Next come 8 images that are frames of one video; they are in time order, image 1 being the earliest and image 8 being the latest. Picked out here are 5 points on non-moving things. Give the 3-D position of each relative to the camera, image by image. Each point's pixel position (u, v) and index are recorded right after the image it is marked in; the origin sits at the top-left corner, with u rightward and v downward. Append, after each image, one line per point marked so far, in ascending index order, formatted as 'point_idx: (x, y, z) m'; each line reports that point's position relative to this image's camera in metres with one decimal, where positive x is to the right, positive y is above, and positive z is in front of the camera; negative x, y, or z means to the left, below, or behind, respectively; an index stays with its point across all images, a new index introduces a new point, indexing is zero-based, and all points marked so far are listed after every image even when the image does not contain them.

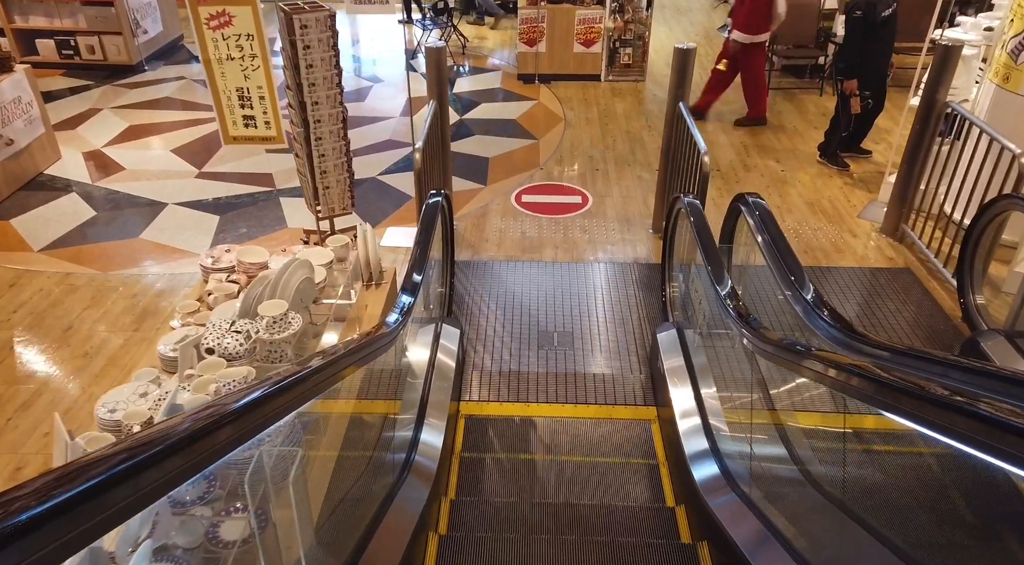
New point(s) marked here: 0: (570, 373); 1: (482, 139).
0: (+0.3, -0.5, +3.8) m
1: (-0.3, +1.4, +6.6) m
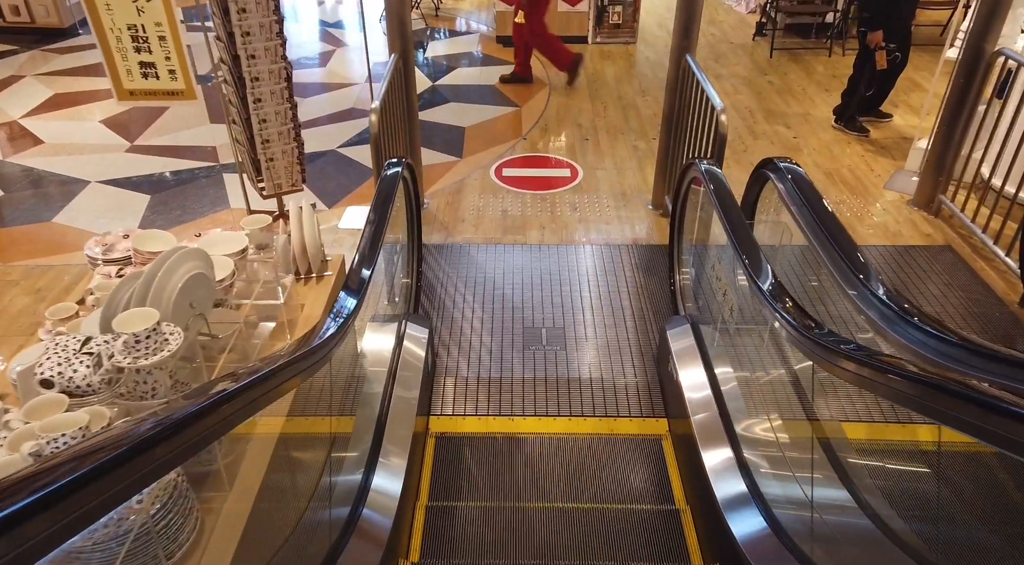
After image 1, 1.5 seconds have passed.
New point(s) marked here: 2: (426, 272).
0: (+0.2, -0.4, +3.1) m
1: (-0.5, +1.5, +5.9) m
2: (-0.5, 0.0, +3.8) m
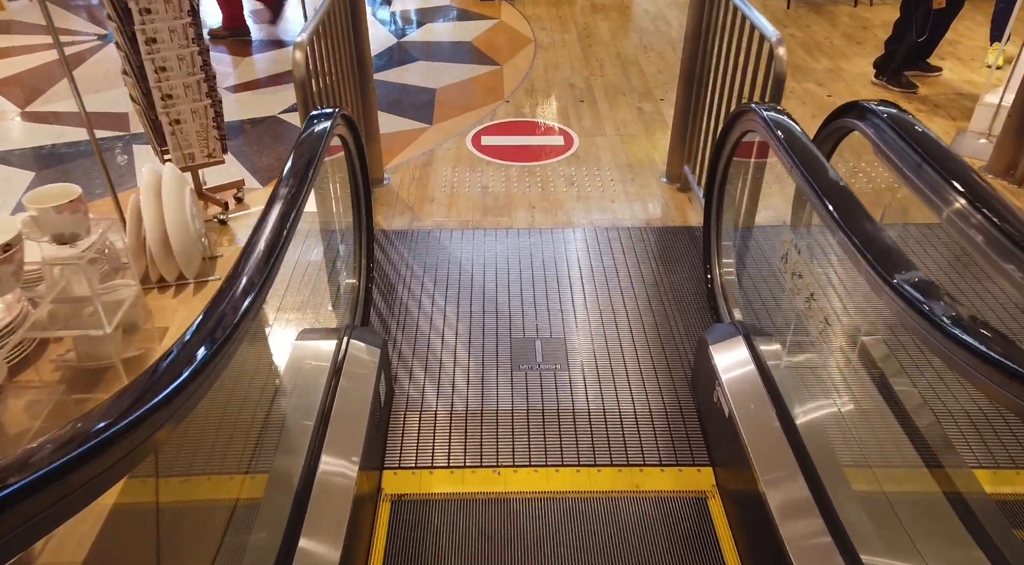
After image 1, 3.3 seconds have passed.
0: (+0.2, -0.4, +2.3) m
1: (-0.6, +1.5, +5.0) m
2: (-0.6, 0.0, +2.9) m
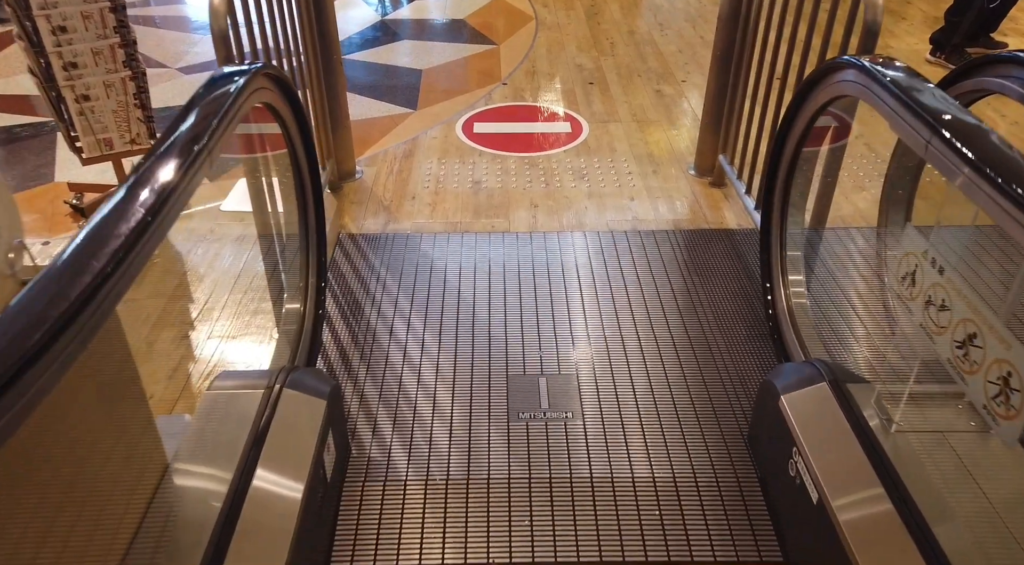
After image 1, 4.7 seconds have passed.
0: (+0.2, -0.5, +1.7) m
1: (-0.6, +1.5, +4.4) m
2: (-0.6, 0.0, +2.3) m
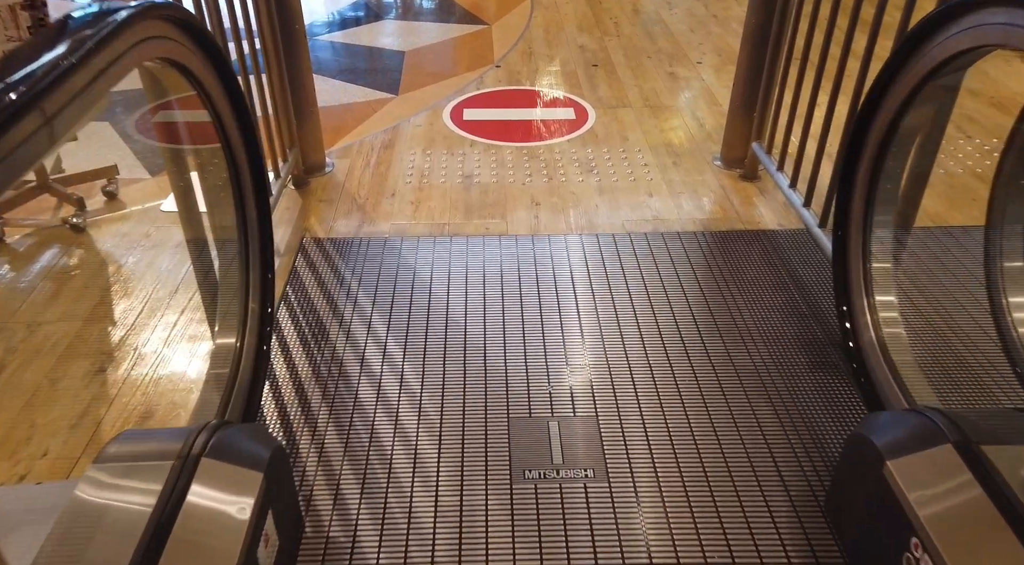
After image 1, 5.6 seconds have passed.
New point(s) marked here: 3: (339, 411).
0: (+0.2, -0.5, +1.3) m
1: (-0.6, +1.4, +4.0) m
2: (-0.6, -0.1, +1.9) m
3: (-0.4, -0.3, +1.6) m
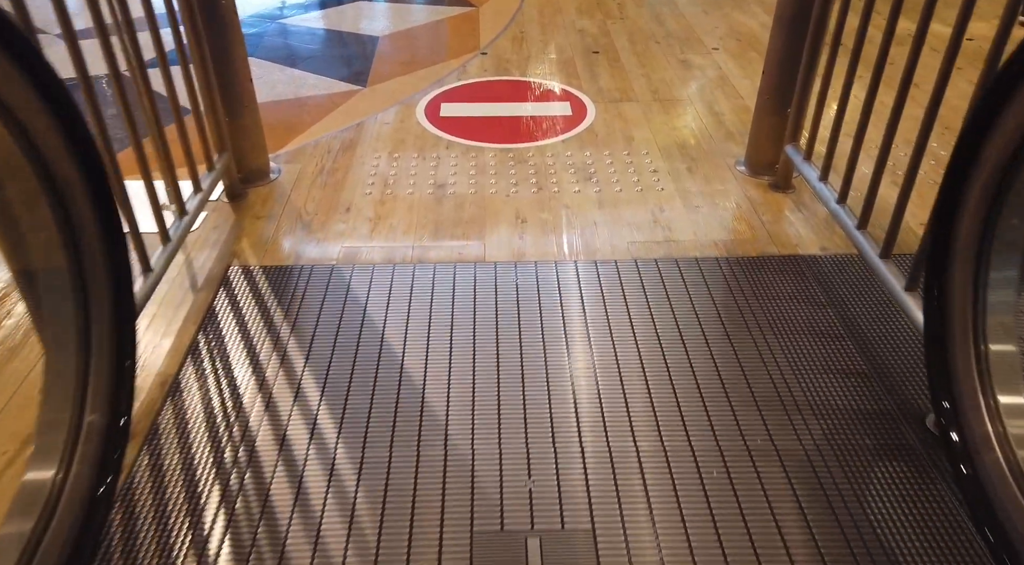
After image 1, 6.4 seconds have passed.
0: (+0.1, -0.6, +0.9) m
1: (-0.7, +1.4, +3.5) m
2: (-0.6, -0.2, +1.5) m
3: (-0.5, -0.4, +1.2) m
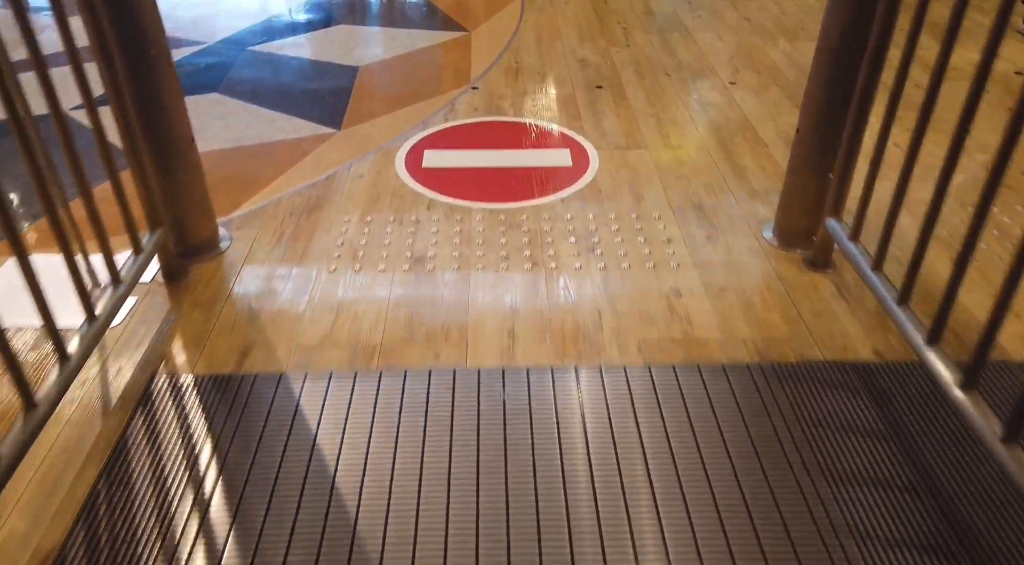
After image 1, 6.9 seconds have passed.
0: (+0.1, -0.9, +0.6) m
1: (-0.7, +1.1, +3.2) m
2: (-0.7, -0.4, +1.2) m
3: (-0.5, -0.6, +0.9) m
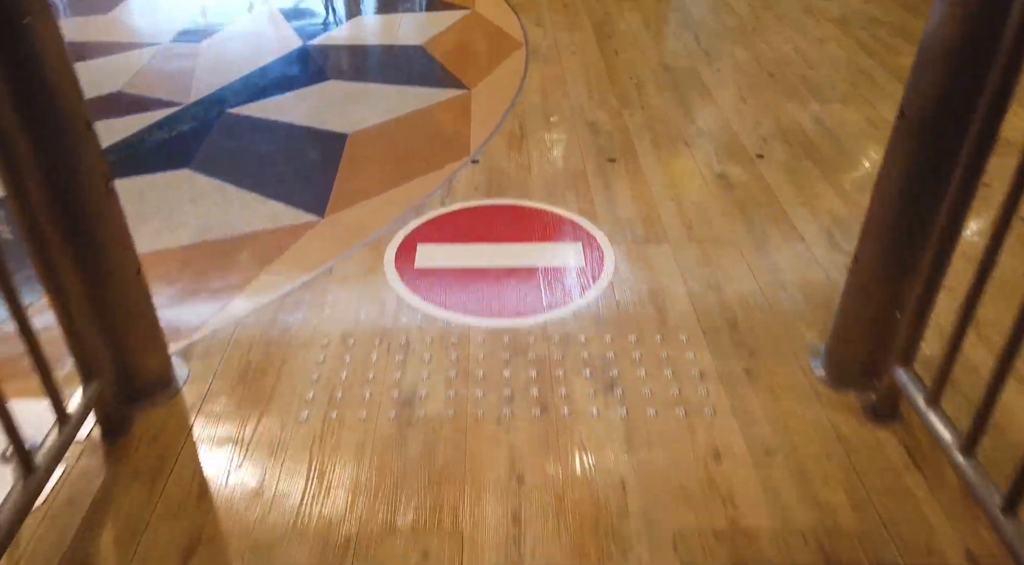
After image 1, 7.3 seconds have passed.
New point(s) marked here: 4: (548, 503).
0: (+0.1, -1.2, +0.3) m
1: (-0.7, +0.8, +3.0) m
2: (-0.6, -0.7, +0.9) m
3: (-0.5, -0.9, +0.6) m
4: (+0.1, -0.4, +1.3) m
